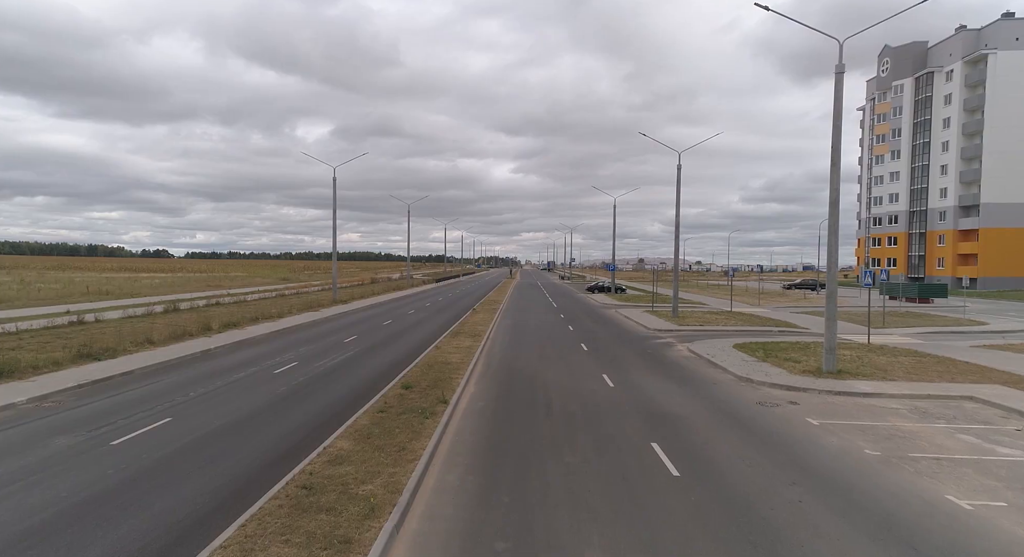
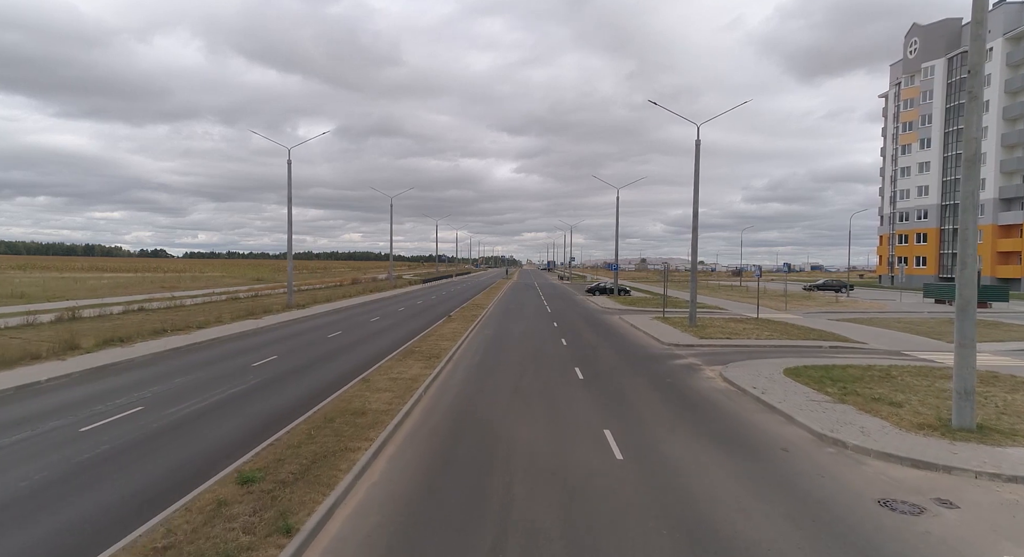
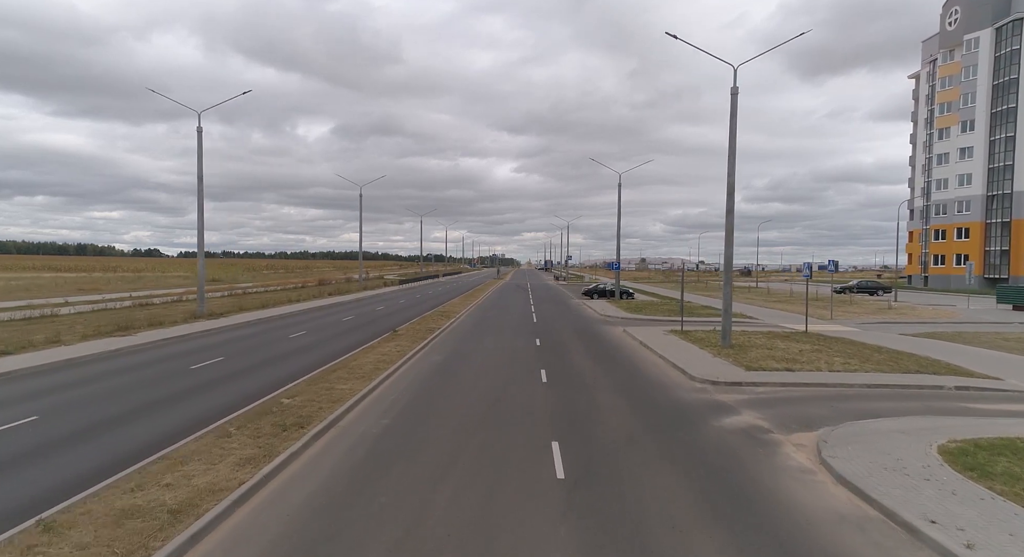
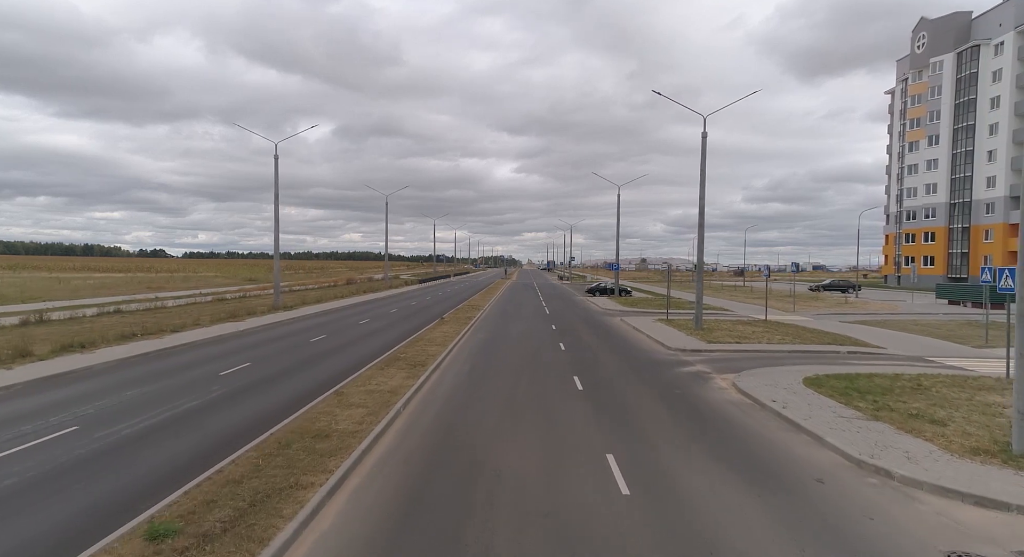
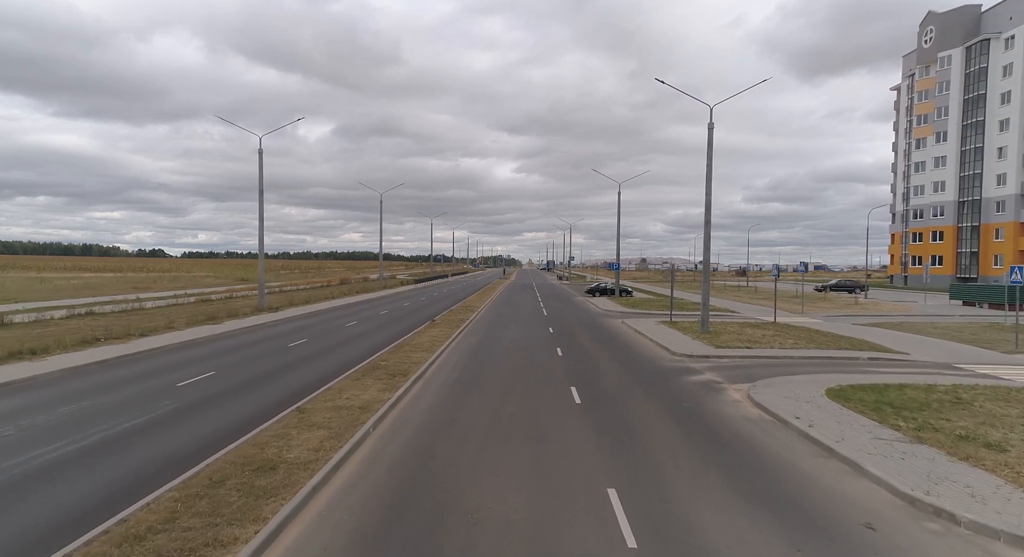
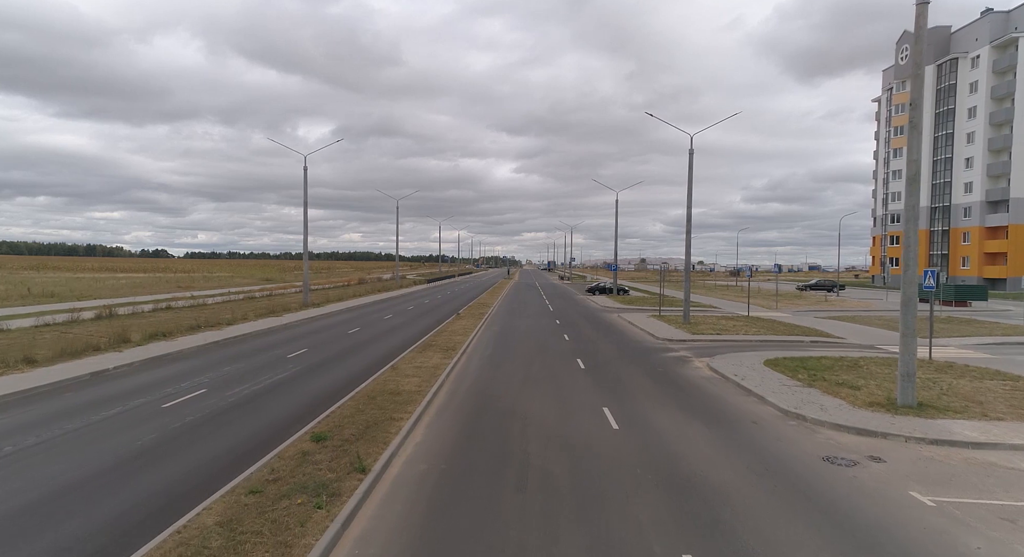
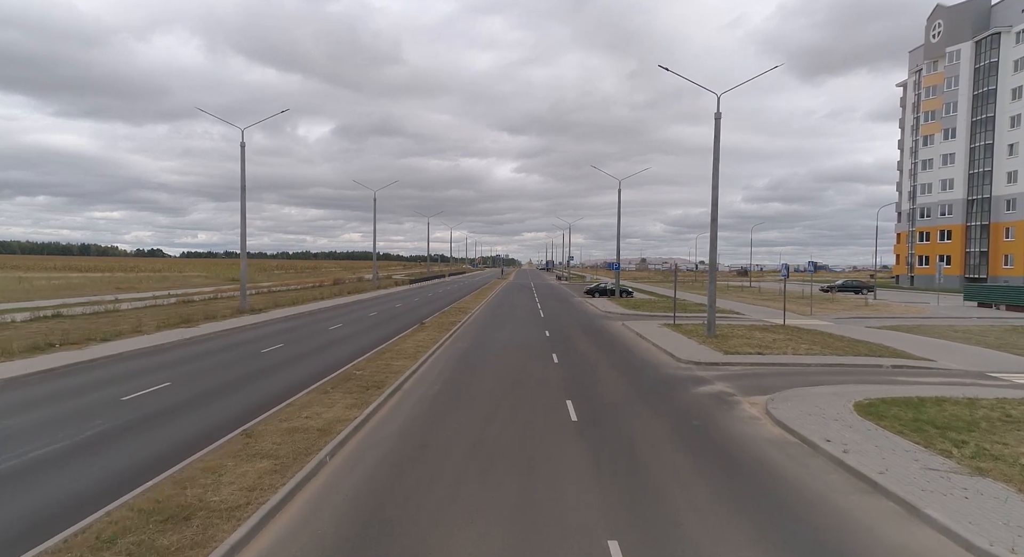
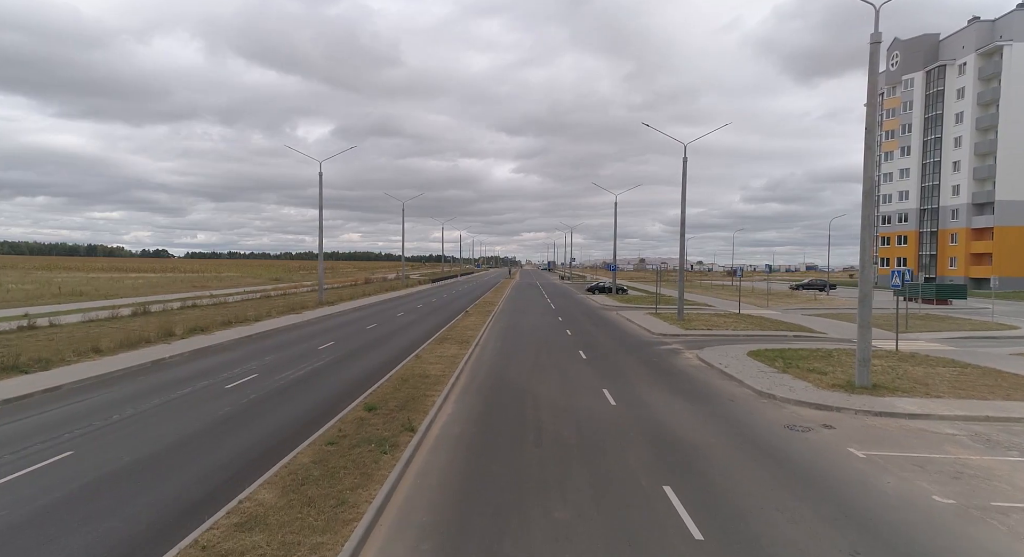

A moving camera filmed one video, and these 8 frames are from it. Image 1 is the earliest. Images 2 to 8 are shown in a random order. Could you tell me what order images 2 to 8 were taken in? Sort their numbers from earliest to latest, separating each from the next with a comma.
8, 6, 2, 4, 5, 7, 3
